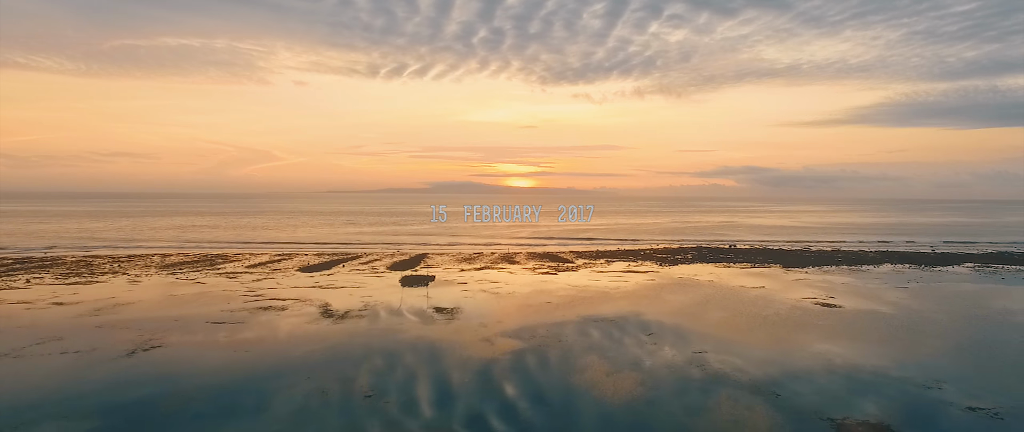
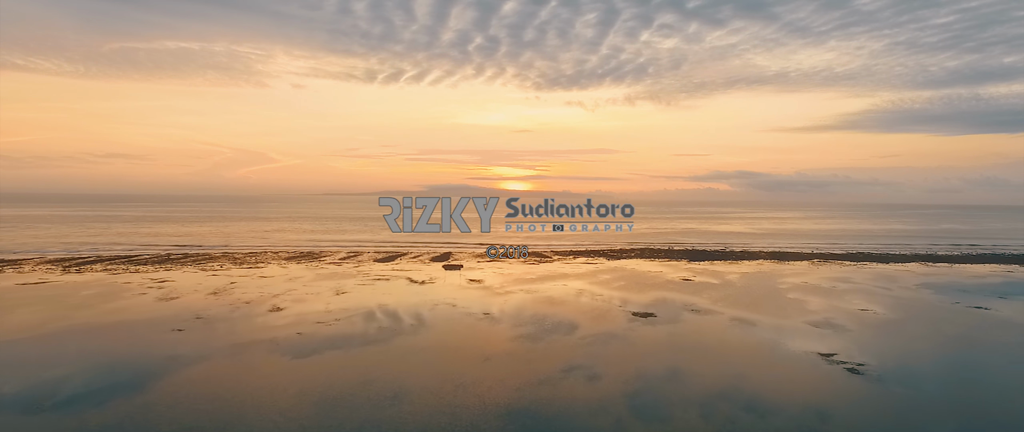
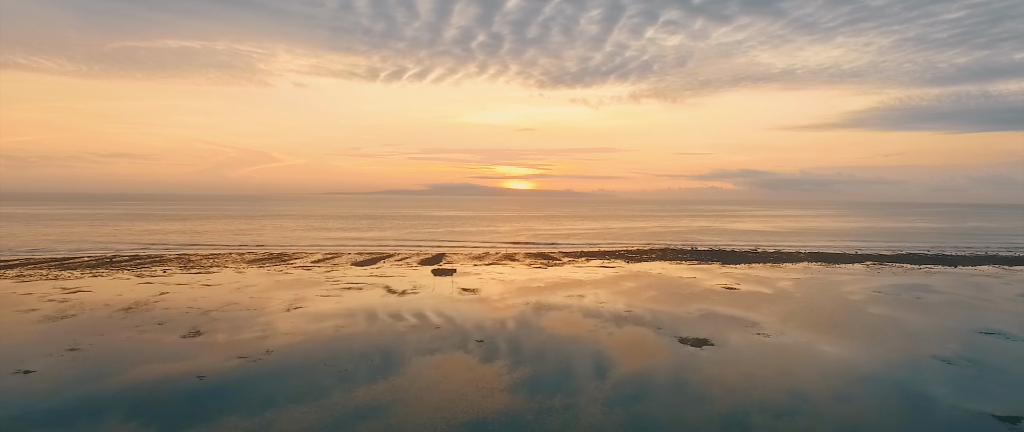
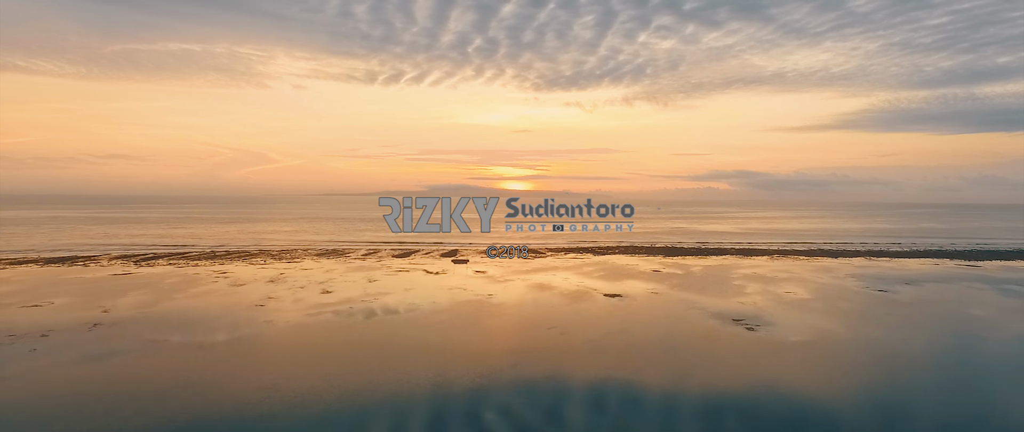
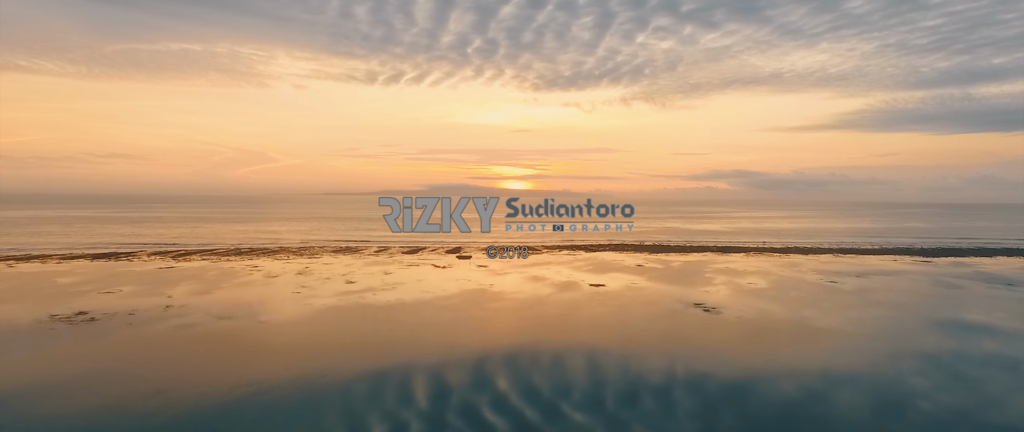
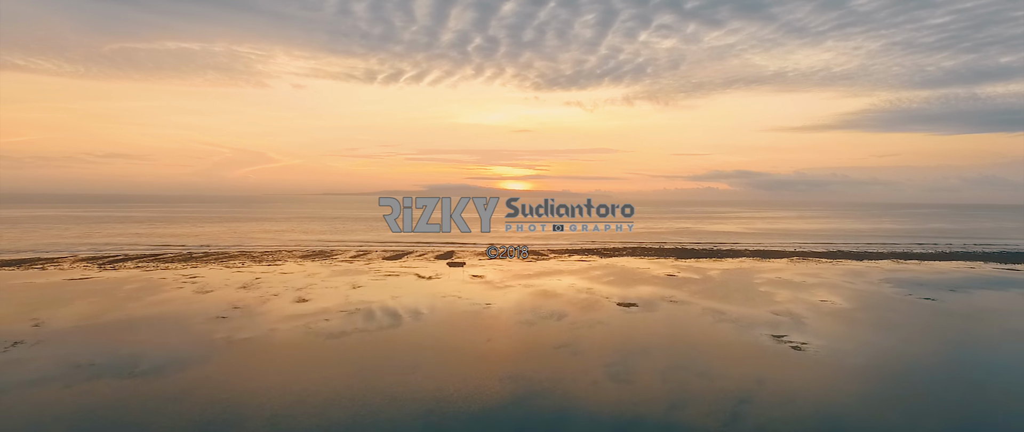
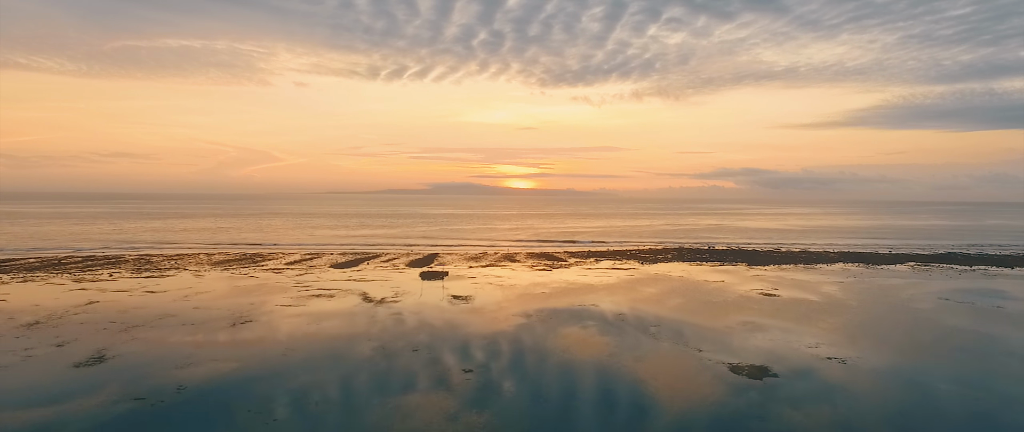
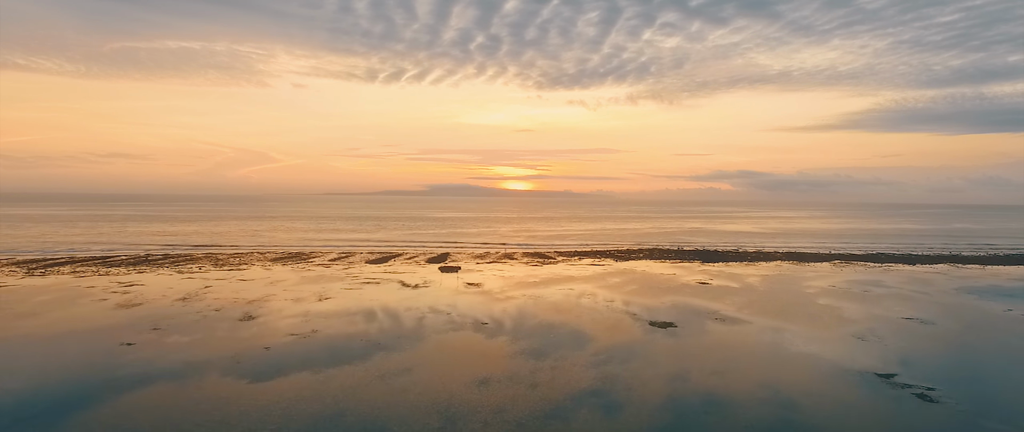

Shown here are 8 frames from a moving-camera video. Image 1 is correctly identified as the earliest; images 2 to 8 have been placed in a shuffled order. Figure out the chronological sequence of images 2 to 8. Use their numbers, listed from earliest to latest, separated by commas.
7, 3, 8, 2, 6, 4, 5
